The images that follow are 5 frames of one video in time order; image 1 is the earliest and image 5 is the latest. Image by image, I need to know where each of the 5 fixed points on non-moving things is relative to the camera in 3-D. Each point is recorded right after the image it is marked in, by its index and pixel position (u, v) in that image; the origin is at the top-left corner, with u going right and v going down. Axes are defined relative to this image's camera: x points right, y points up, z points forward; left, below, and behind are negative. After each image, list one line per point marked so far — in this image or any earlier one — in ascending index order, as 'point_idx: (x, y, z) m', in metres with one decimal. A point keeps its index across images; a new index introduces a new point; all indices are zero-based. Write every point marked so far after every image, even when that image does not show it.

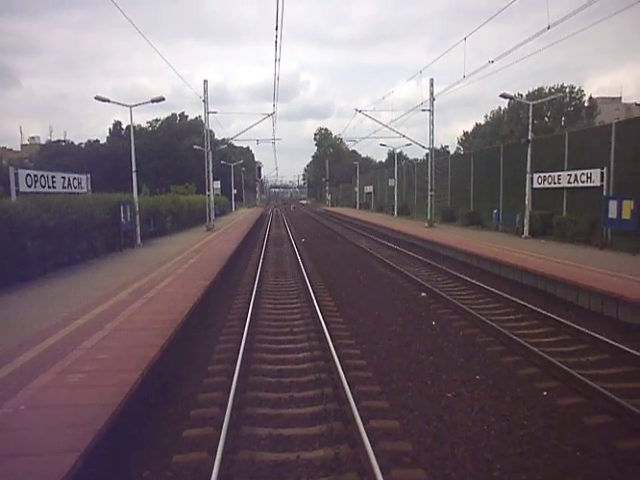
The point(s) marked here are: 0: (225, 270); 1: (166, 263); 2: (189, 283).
0: (-2.7, -0.9, +19.2) m
1: (-4.4, -0.7, +19.3) m
2: (-2.9, -0.9, +14.6) m
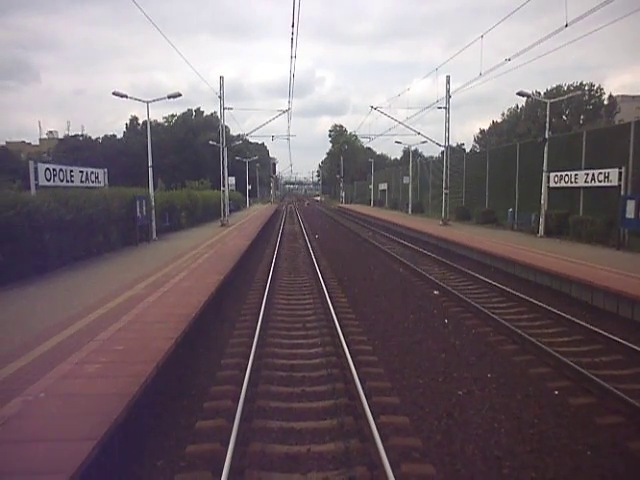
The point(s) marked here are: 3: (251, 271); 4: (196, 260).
0: (-2.3, -0.7, +19.4) m
1: (-4.0, -0.5, +19.5) m
2: (-2.6, -0.8, +14.7) m
3: (-1.9, -0.9, +18.6) m
4: (-3.5, -0.5, +18.9) m
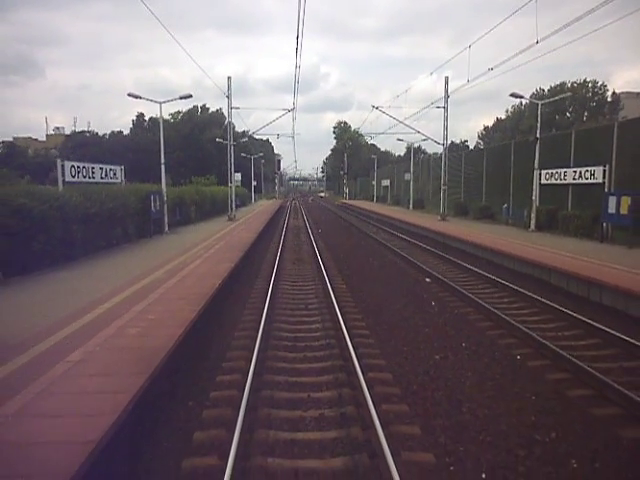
0: (-2.2, -0.6, +20.0) m
1: (-3.9, -0.3, +20.1) m
2: (-2.5, -0.7, +15.4) m
3: (-1.8, -0.7, +19.3) m
4: (-3.4, -0.4, +19.5) m
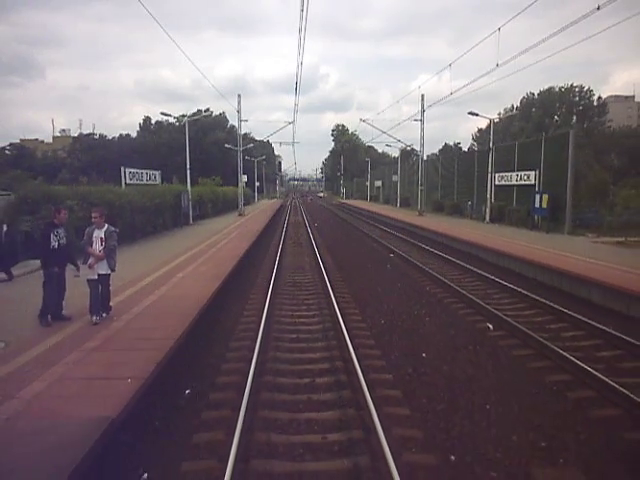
0: (-2.3, -0.3, +22.9) m
1: (-4.0, -0.1, +23.0) m
2: (-2.6, -0.5, +18.3) m
3: (-2.0, -0.5, +22.1) m
4: (-3.5, -0.2, +22.4) m
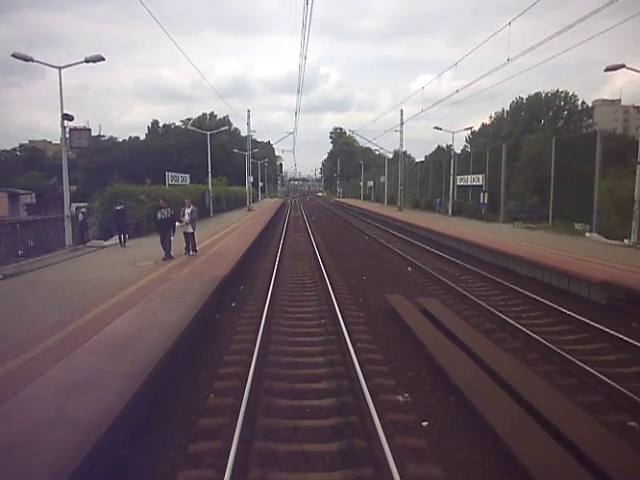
0: (-2.5, -0.1, +26.5) m
1: (-4.2, +0.2, +26.6) m
2: (-2.7, -0.2, +21.8) m
3: (-2.1, -0.2, +25.7) m
4: (-3.6, +0.1, +26.0) m
